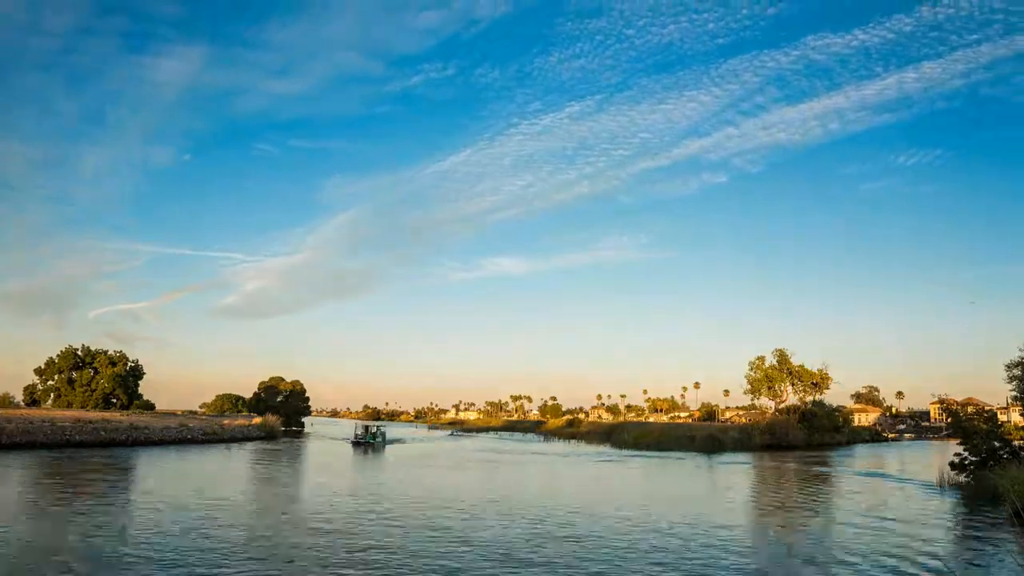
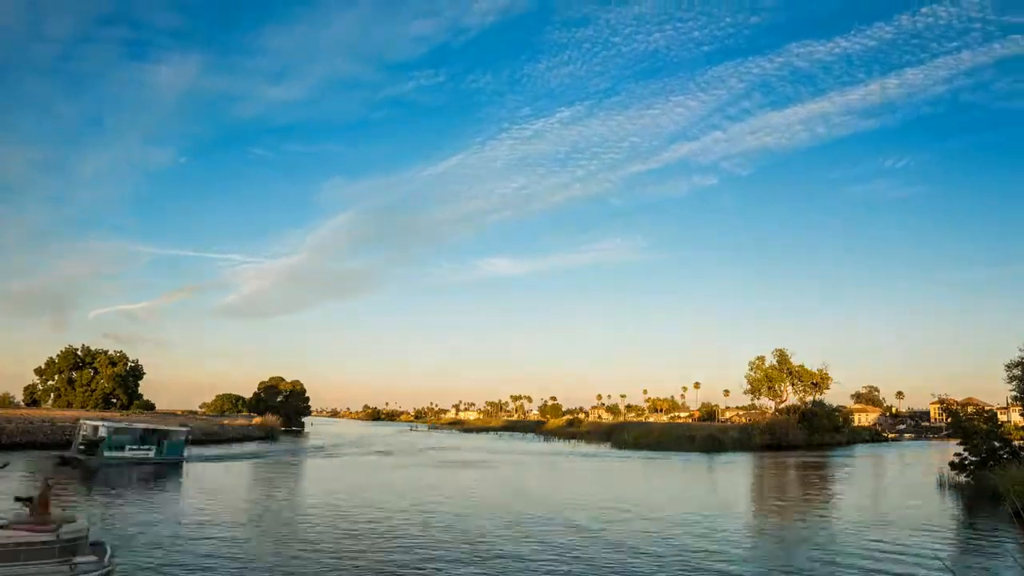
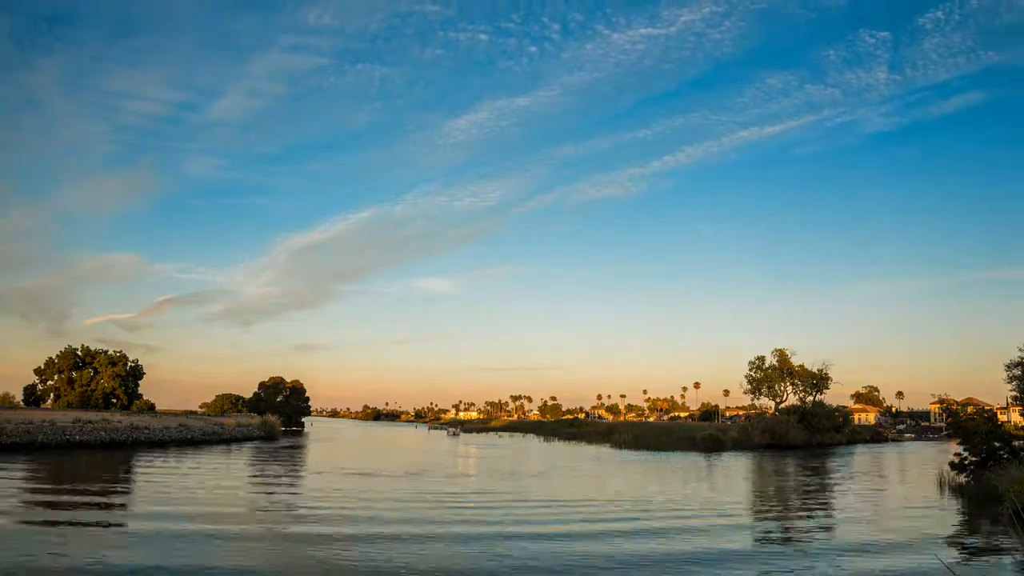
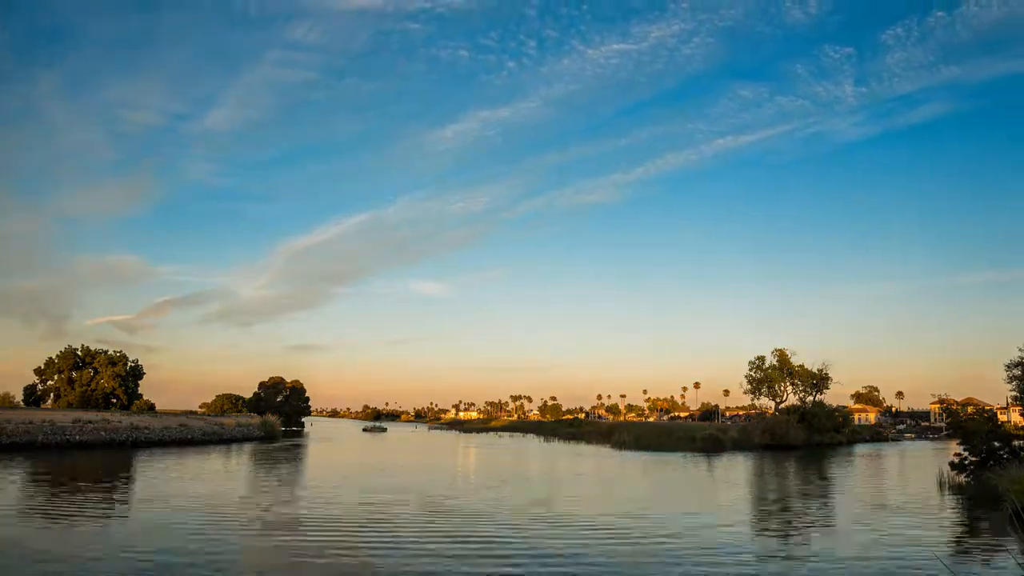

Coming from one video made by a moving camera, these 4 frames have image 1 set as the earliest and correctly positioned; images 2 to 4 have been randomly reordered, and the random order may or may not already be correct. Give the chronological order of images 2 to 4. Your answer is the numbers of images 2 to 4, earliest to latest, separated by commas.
2, 3, 4
